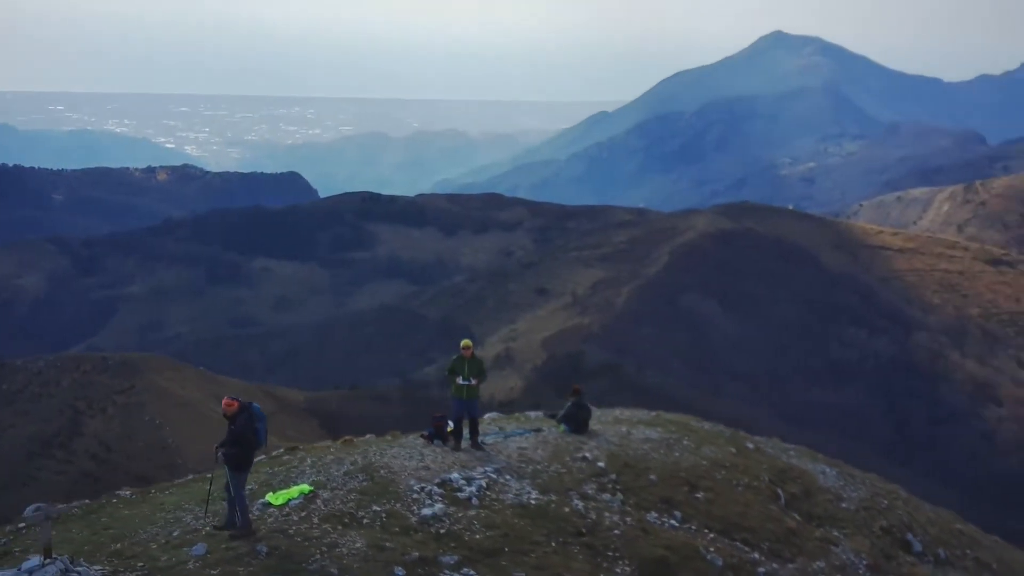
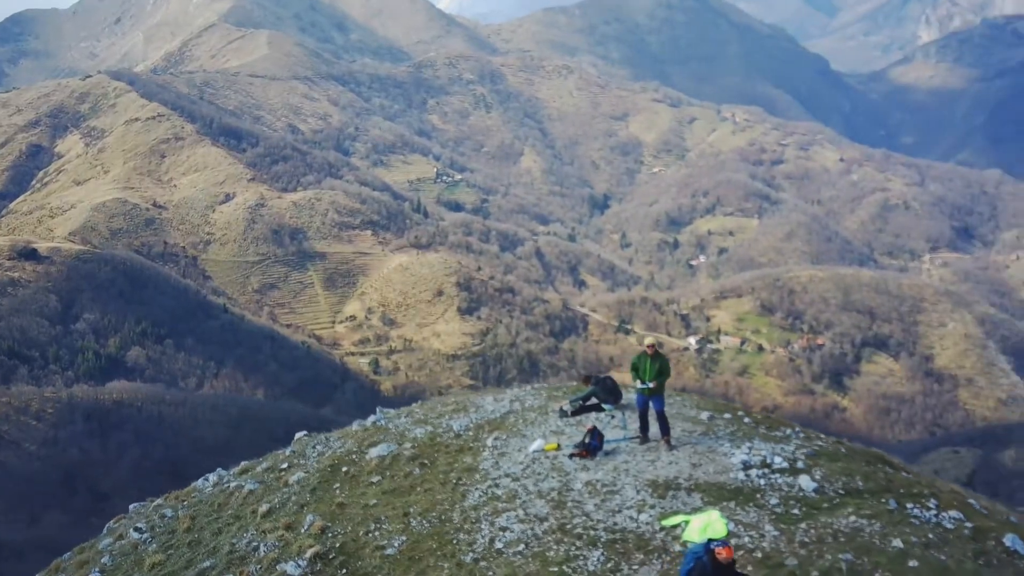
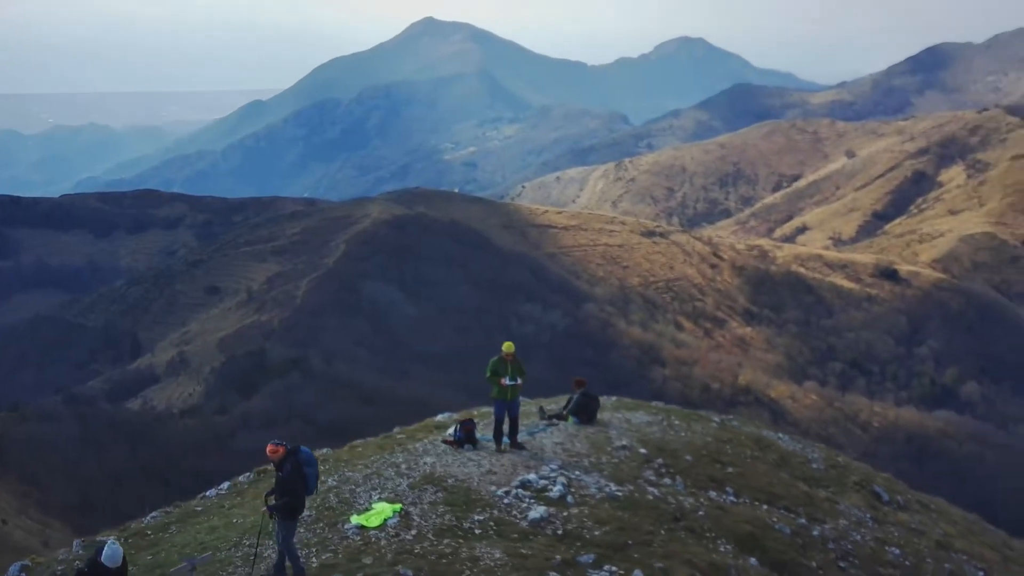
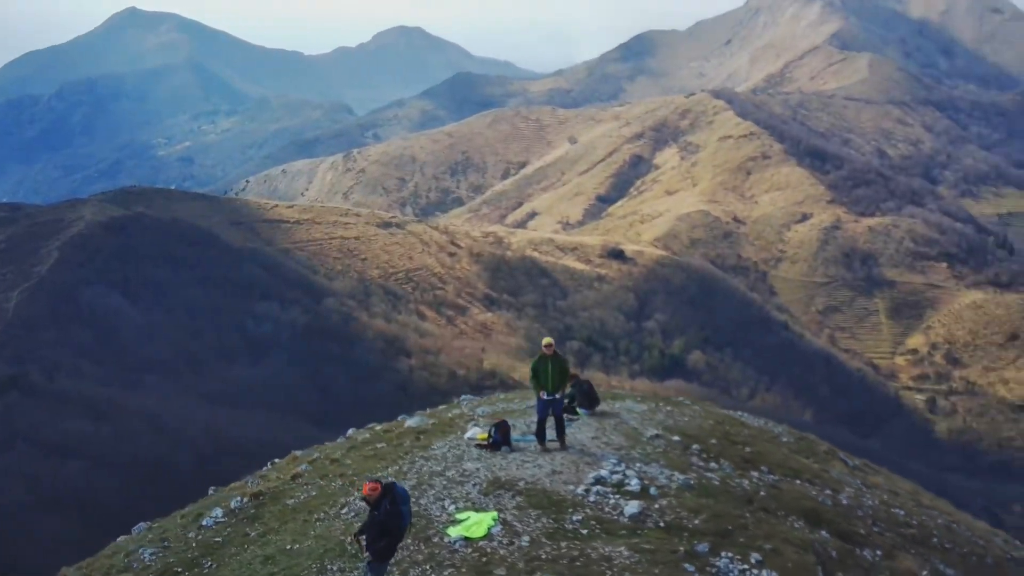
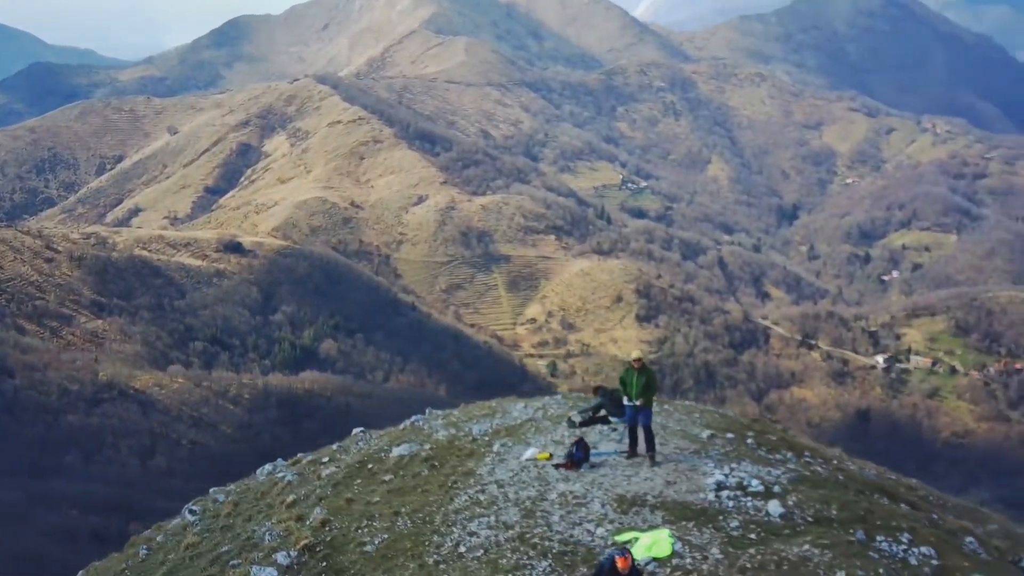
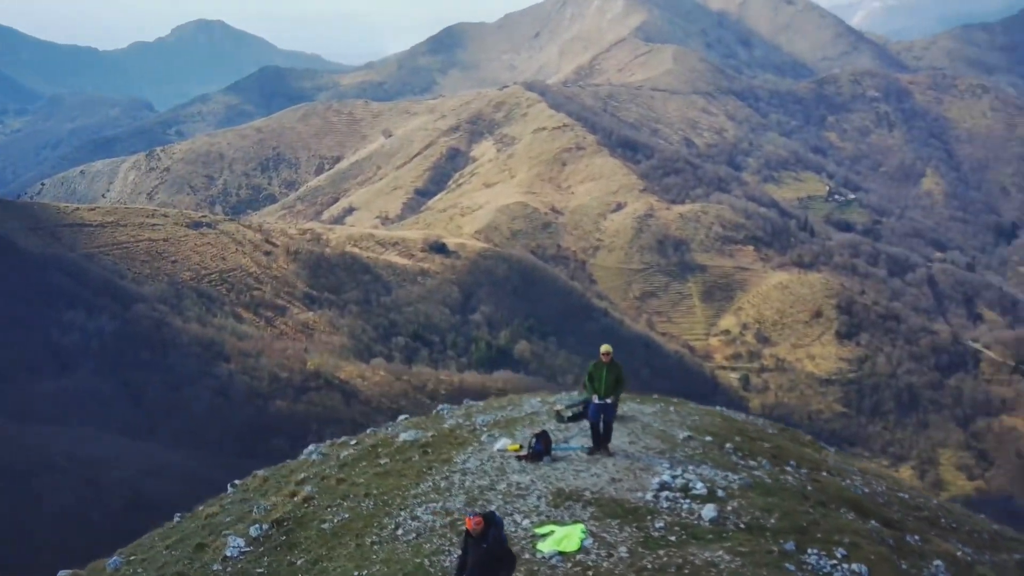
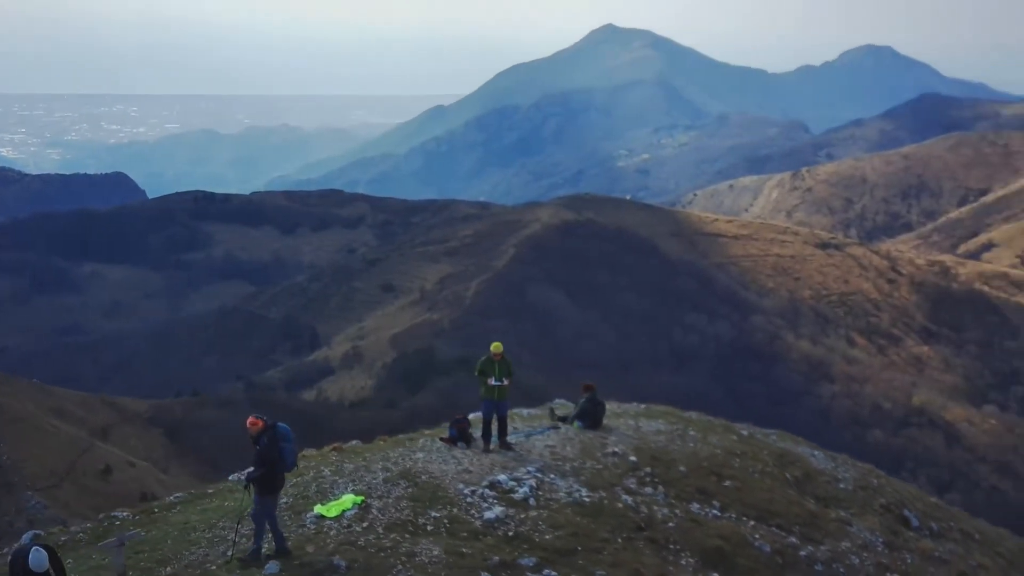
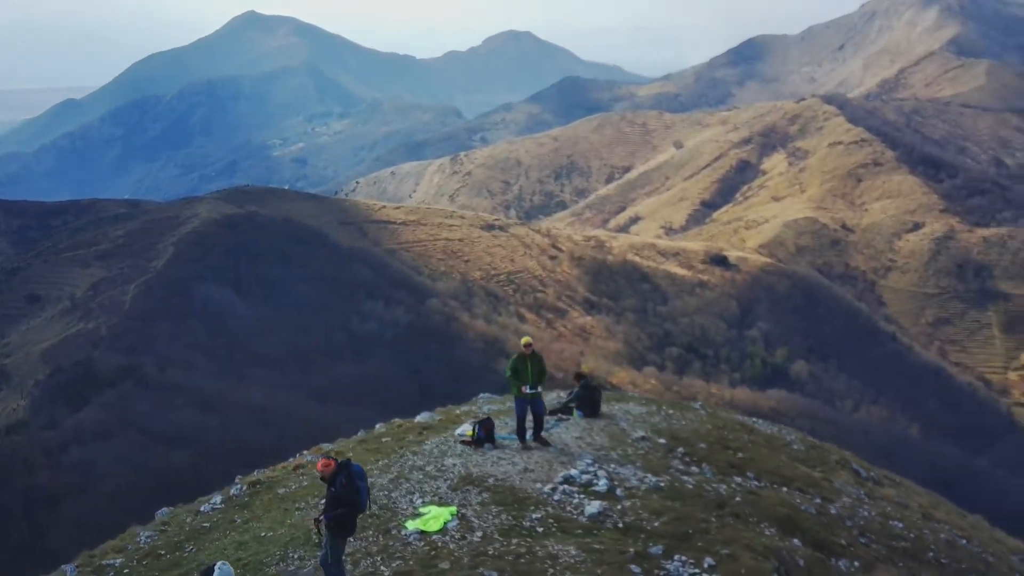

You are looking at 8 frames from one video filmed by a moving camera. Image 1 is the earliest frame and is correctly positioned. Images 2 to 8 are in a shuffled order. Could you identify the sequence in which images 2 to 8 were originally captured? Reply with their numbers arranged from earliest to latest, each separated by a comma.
7, 3, 8, 4, 6, 5, 2
